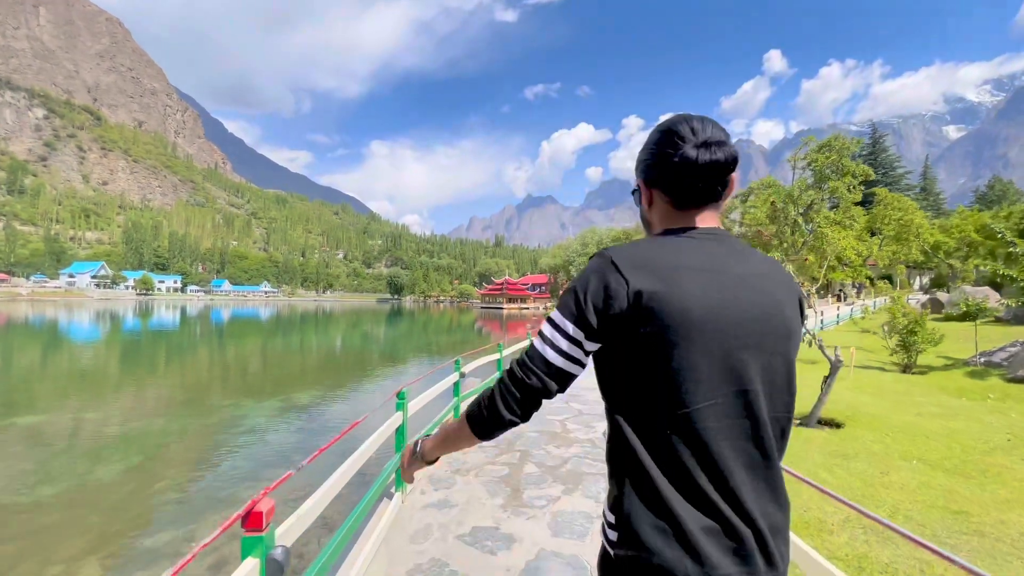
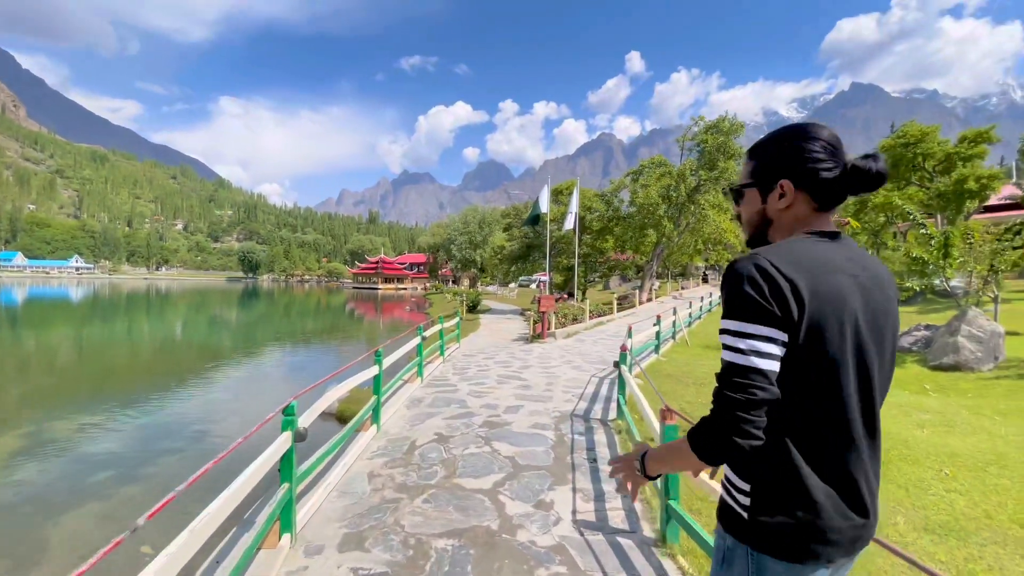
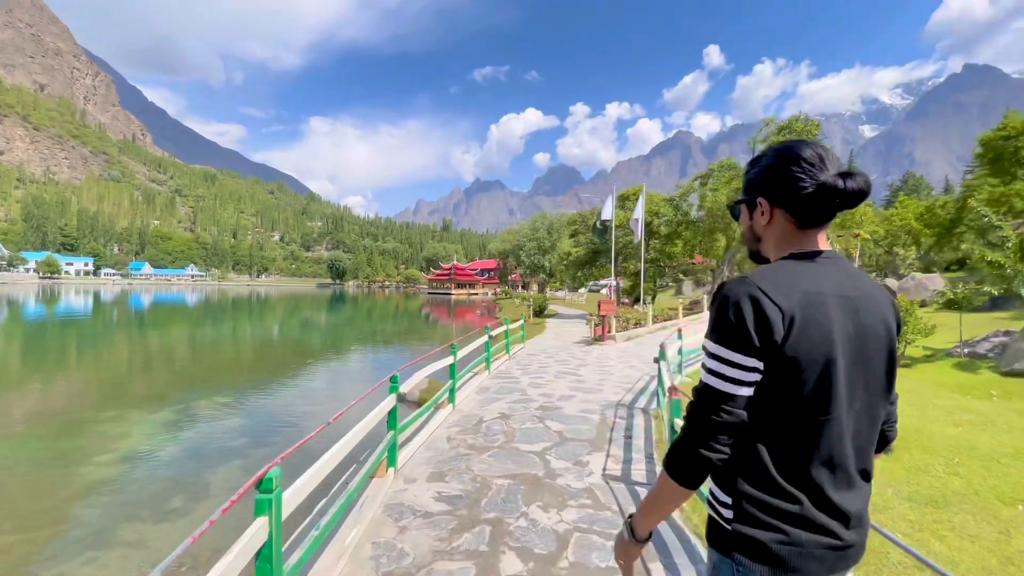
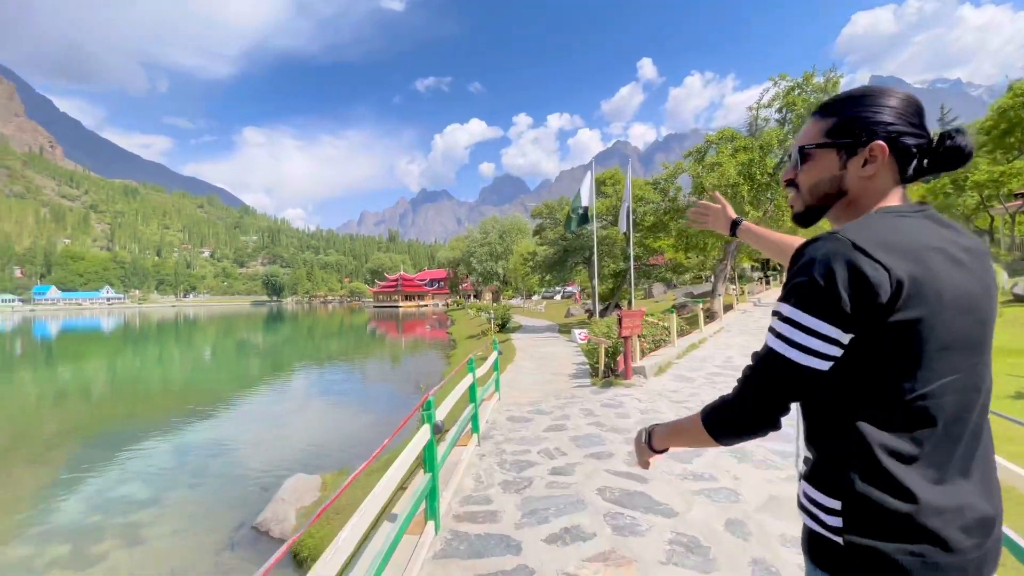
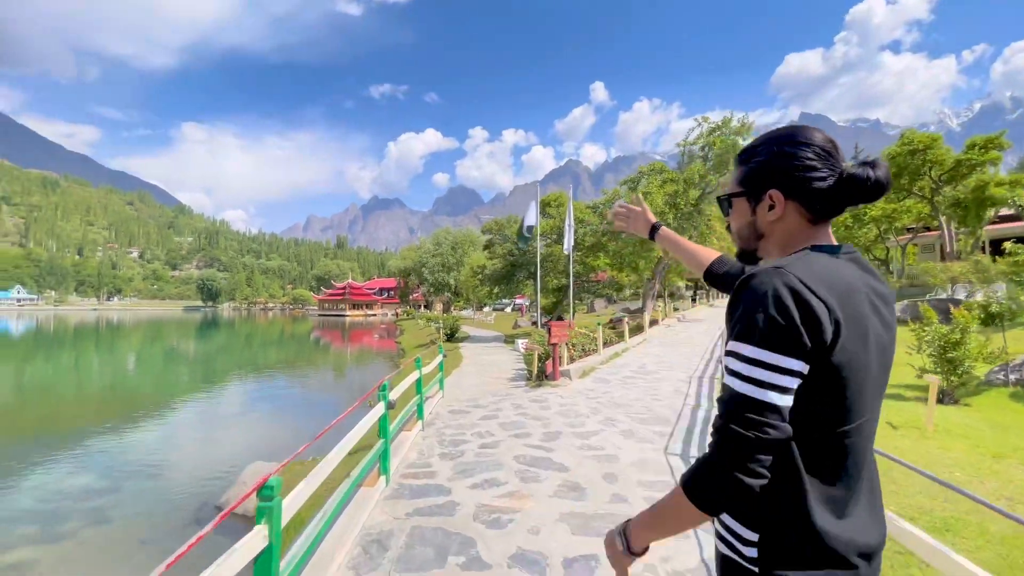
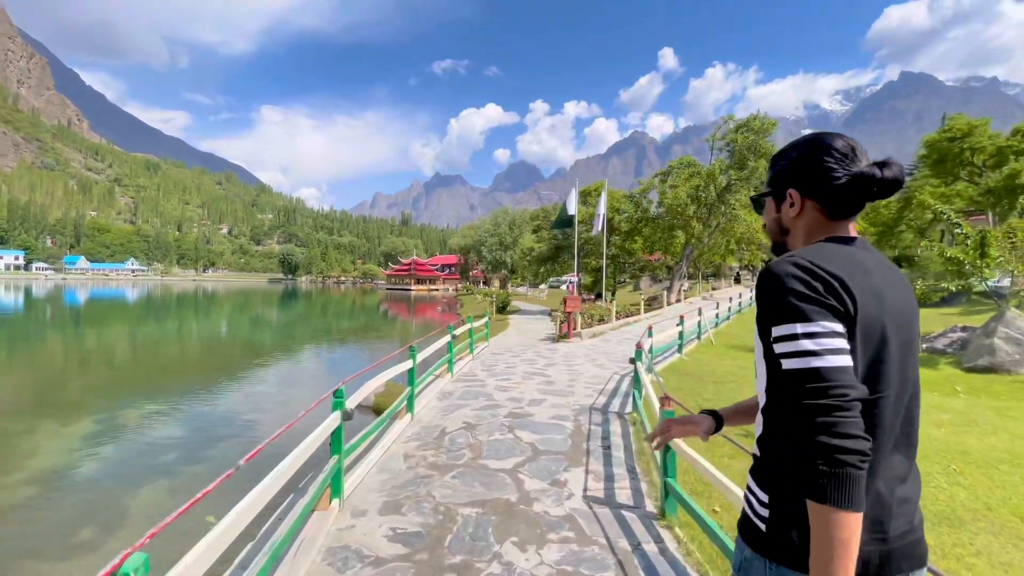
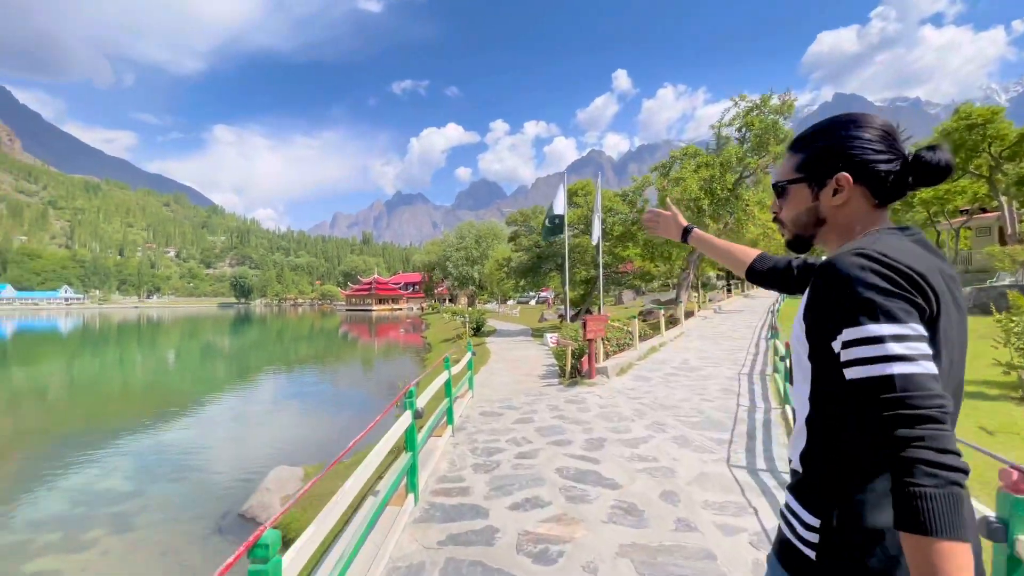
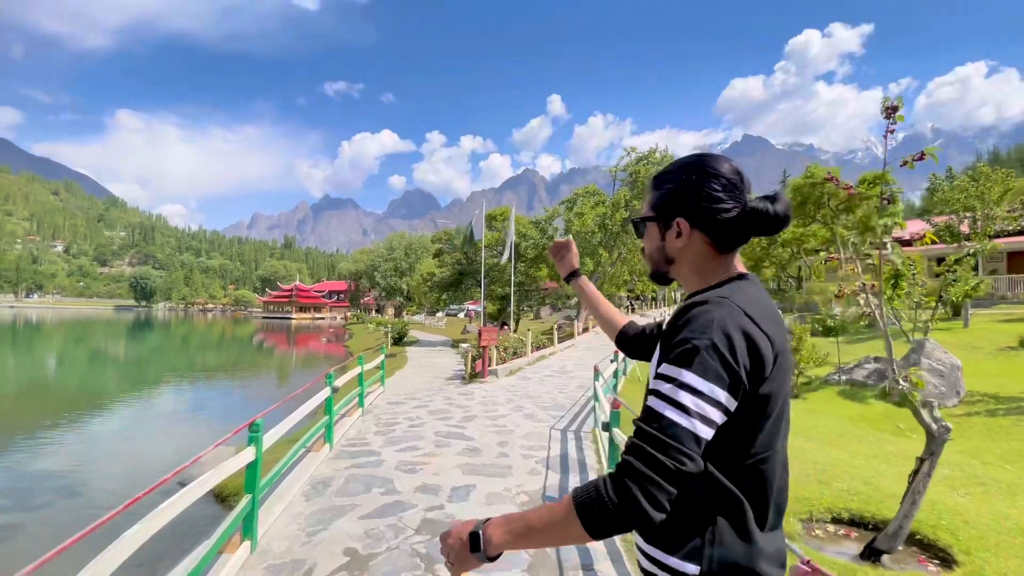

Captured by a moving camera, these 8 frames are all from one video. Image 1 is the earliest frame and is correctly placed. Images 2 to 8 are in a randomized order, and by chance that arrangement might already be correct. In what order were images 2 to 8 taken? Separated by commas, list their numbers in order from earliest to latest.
3, 6, 2, 8, 5, 7, 4
